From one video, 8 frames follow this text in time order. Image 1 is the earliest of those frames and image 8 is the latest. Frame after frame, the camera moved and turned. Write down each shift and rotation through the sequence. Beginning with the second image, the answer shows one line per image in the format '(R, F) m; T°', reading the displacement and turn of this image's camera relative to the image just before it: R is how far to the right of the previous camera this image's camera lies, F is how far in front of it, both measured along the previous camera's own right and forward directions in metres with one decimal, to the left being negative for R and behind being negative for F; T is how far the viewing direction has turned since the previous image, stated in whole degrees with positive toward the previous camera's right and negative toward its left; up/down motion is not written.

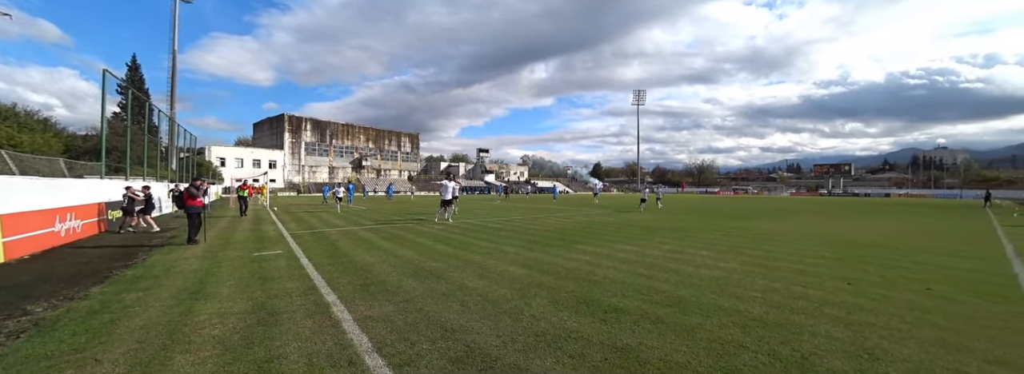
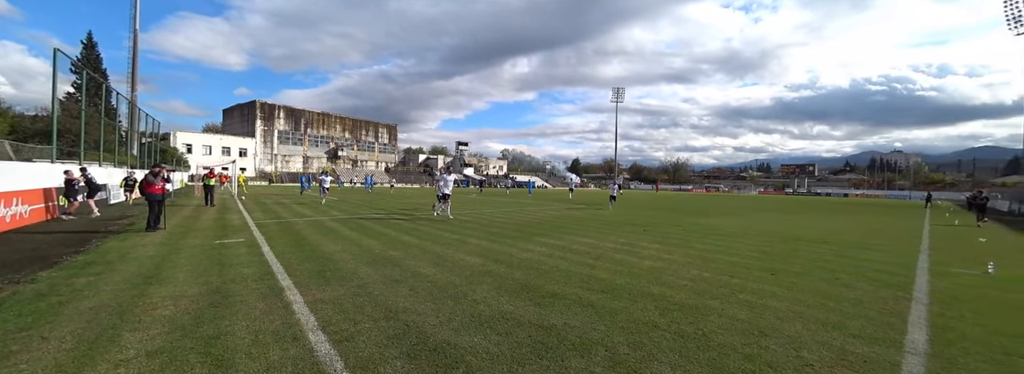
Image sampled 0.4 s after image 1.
(+0.5, -0.4) m; +3°
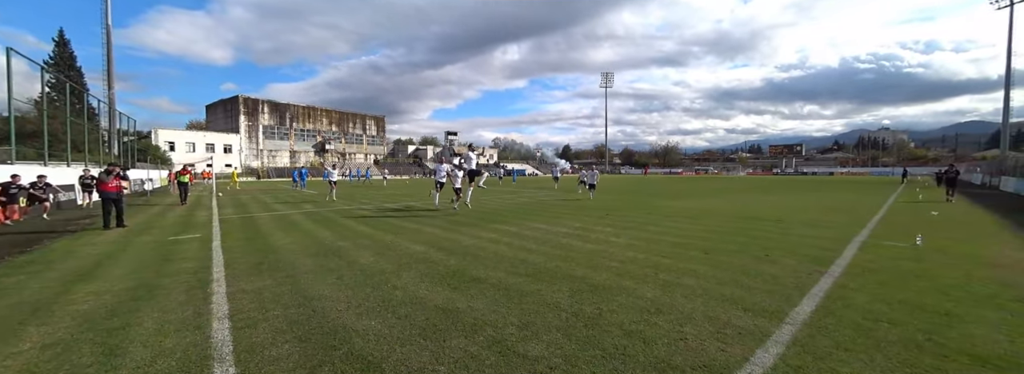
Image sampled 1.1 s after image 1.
(+1.2, -0.1) m; 0°
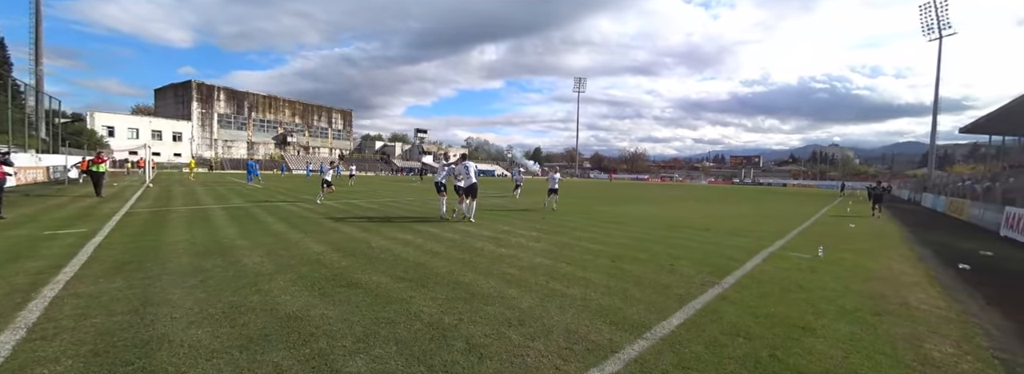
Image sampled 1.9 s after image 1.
(+1.3, +0.3) m; +3°
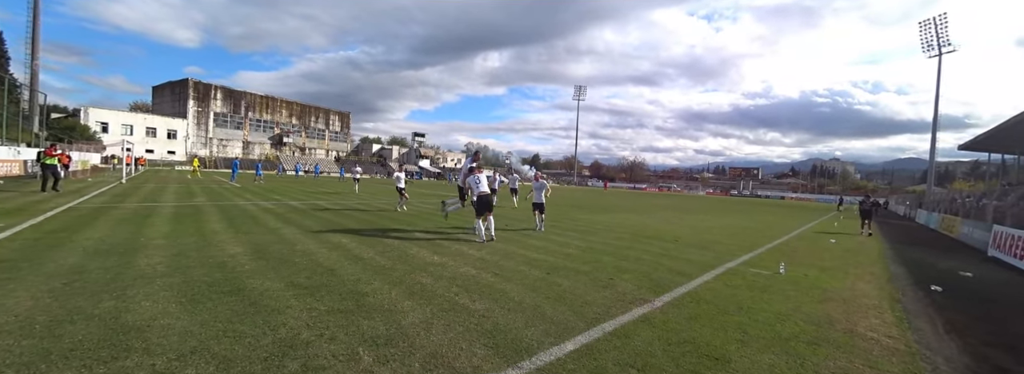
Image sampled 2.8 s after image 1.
(+1.3, +0.7) m; -1°
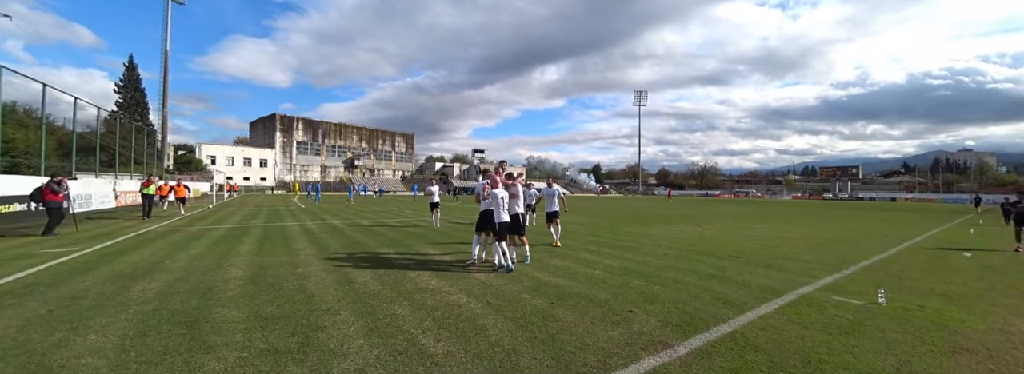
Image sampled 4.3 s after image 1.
(+1.0, +1.2) m; -9°
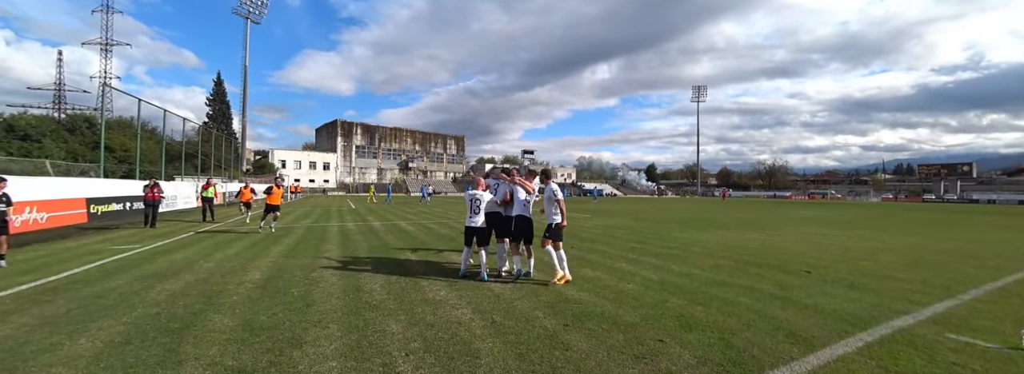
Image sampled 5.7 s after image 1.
(+0.5, +0.8) m; -7°
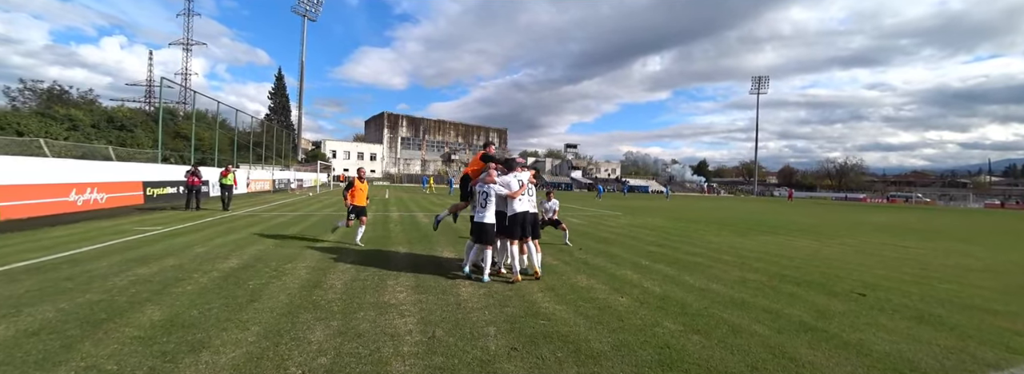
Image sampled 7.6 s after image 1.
(+0.9, +0.9) m; -7°
